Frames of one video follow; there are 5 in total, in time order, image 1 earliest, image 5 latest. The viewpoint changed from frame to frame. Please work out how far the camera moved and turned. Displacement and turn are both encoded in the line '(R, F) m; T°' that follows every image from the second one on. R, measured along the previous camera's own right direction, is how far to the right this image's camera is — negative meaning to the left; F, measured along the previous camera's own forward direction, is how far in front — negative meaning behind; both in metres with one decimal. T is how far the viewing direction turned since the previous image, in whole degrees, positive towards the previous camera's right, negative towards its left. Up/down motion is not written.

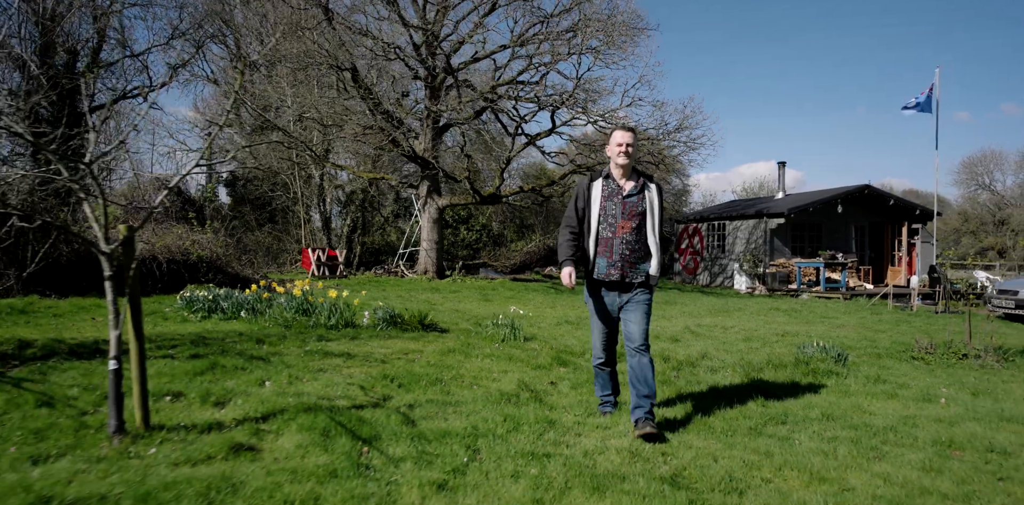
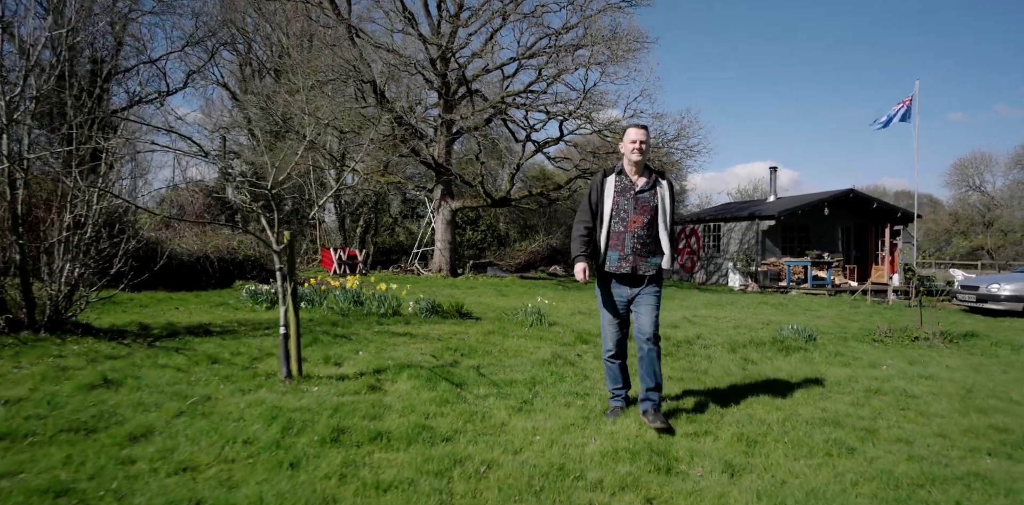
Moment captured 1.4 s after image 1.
(-0.4, -1.6) m; 0°
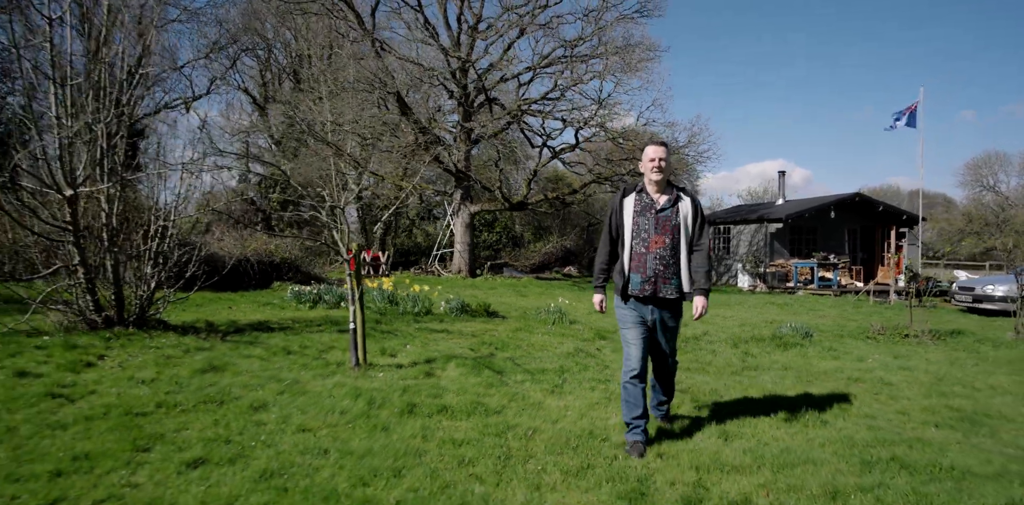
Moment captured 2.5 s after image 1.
(-0.2, -1.0) m; -1°
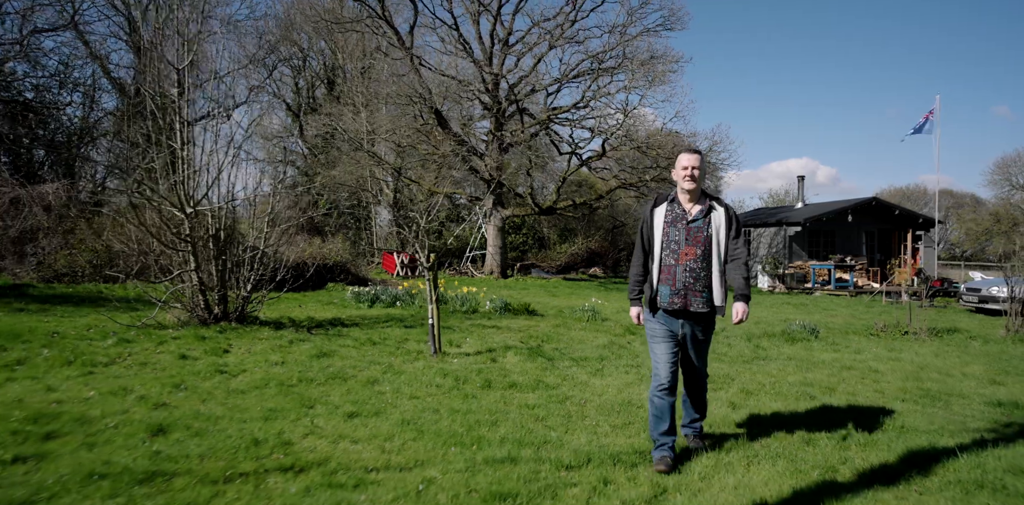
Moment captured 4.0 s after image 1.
(-0.3, -1.4) m; -2°
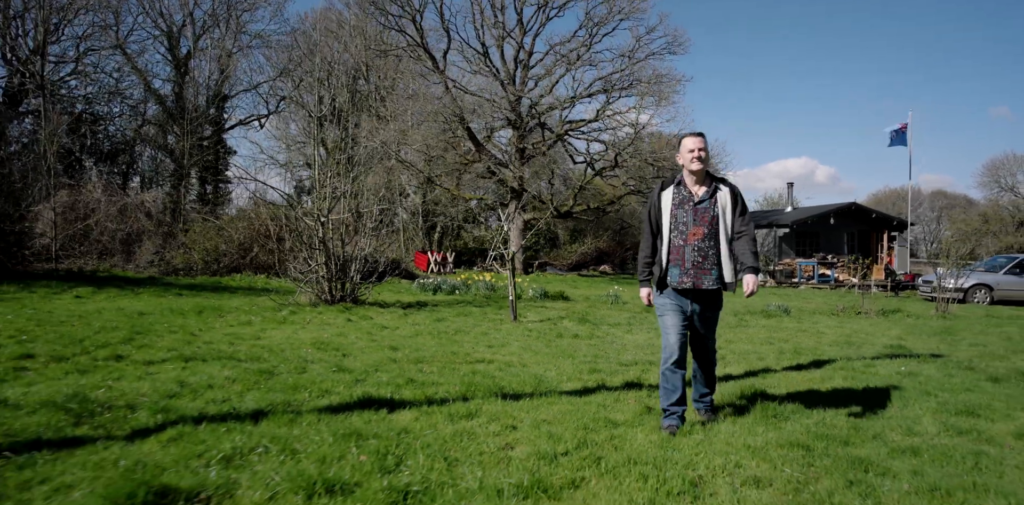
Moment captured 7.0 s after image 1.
(-0.8, -3.3) m; 0°
